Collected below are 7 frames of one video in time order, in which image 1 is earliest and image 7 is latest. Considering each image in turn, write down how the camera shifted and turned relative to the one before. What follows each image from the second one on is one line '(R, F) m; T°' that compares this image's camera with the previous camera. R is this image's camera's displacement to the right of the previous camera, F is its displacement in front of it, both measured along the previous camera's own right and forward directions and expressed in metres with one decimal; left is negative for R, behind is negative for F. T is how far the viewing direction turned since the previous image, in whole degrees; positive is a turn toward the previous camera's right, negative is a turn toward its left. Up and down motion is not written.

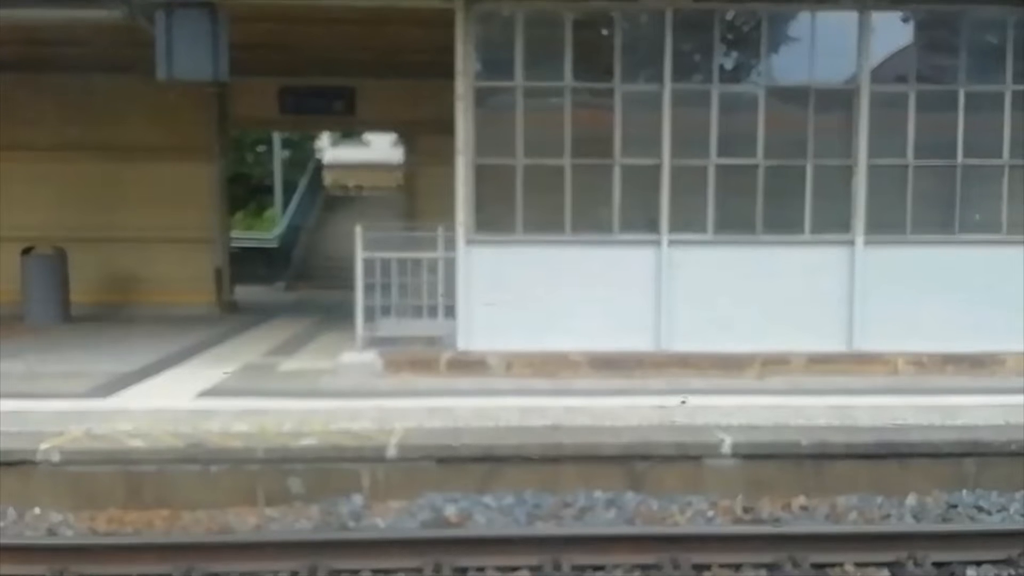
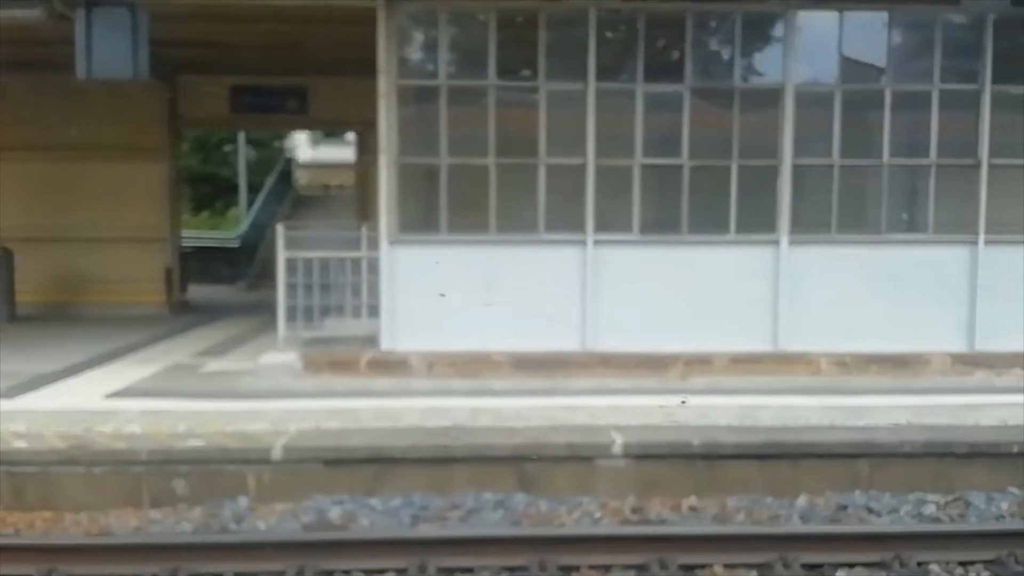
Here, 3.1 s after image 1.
(+0.7, 0.0) m; 0°
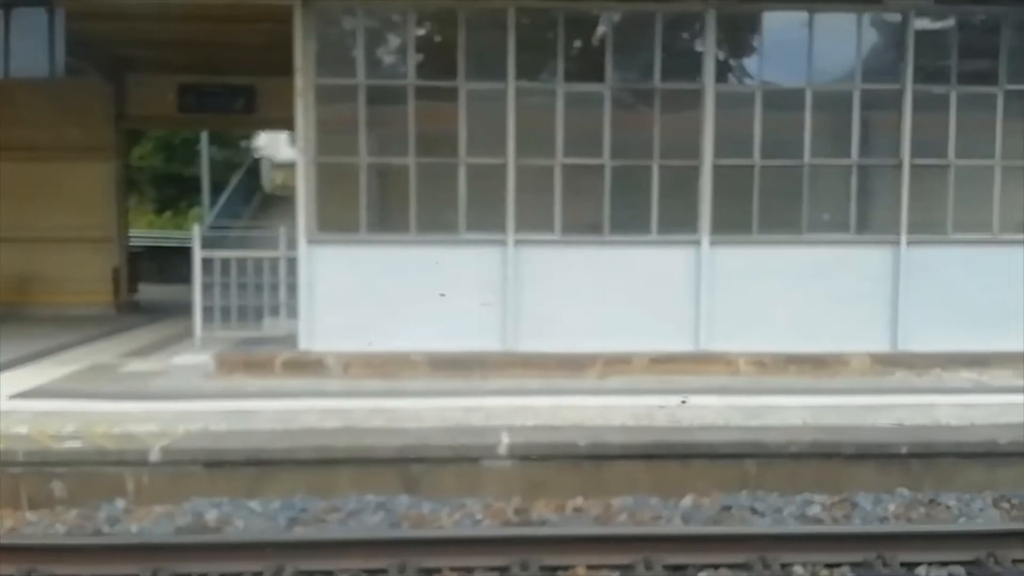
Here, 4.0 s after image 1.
(+0.7, 0.0) m; 0°
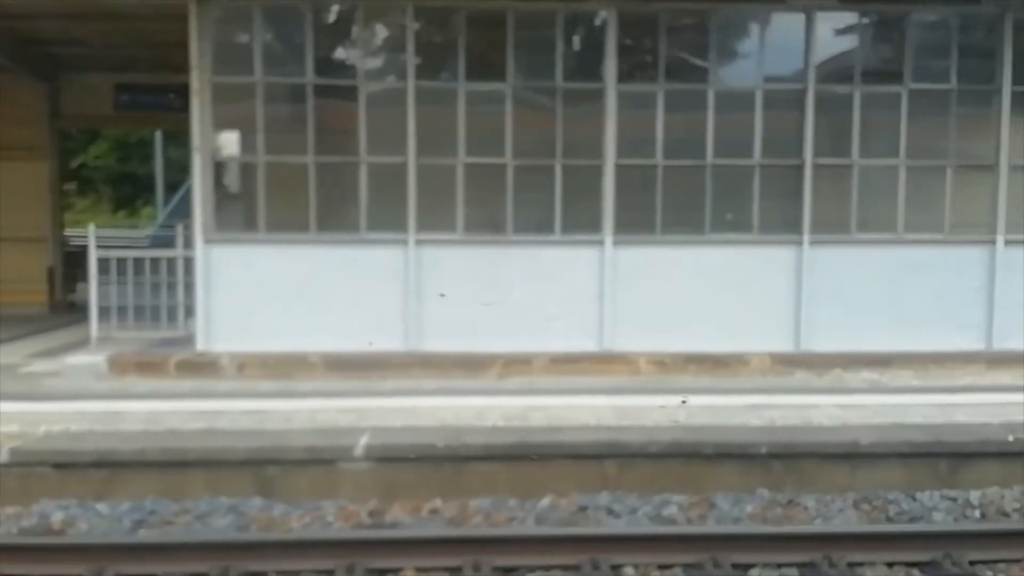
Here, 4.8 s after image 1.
(+0.9, 0.0) m; 0°
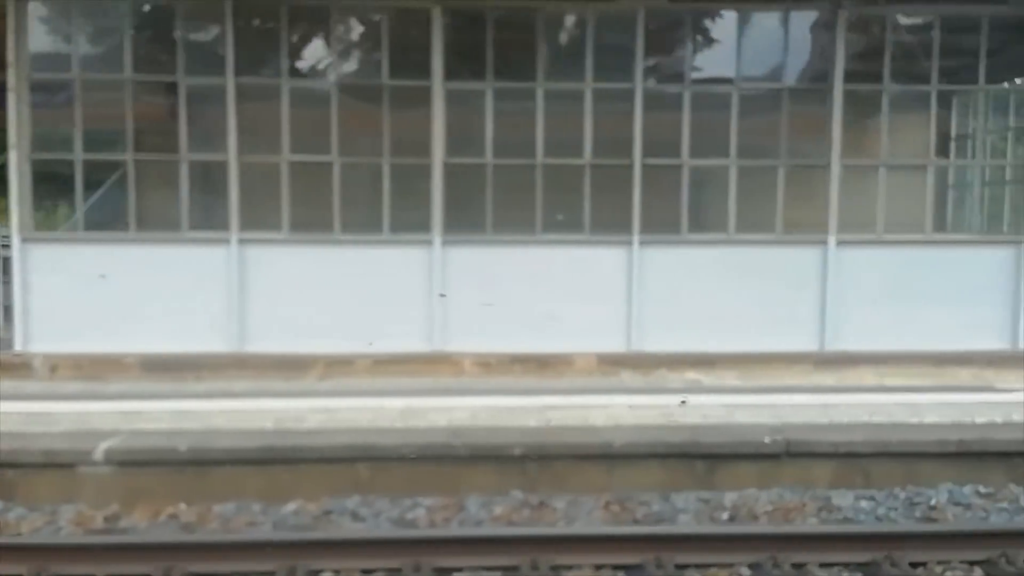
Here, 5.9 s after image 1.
(+1.6, +0.1) m; +1°
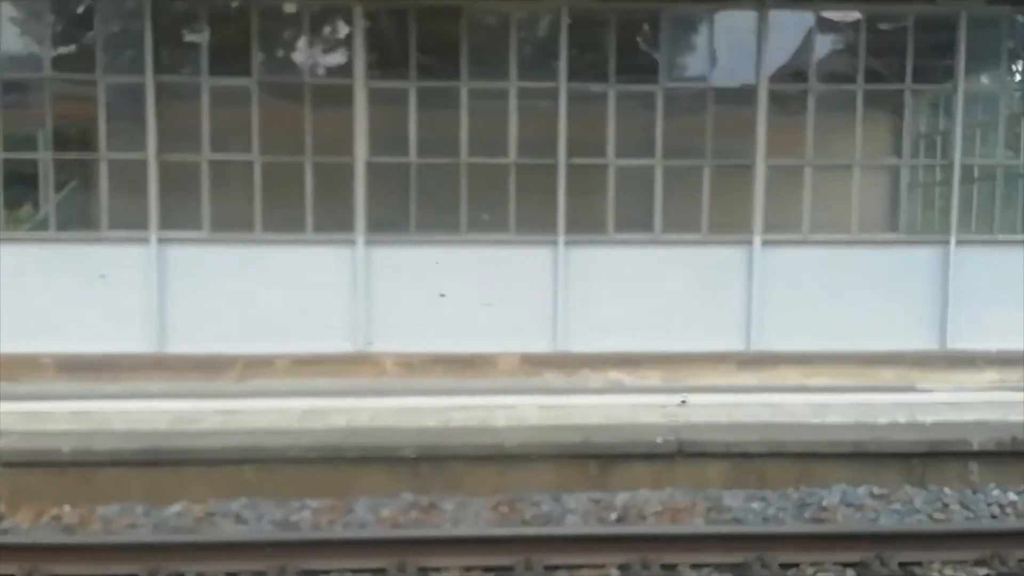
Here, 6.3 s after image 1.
(+0.7, 0.0) m; 0°
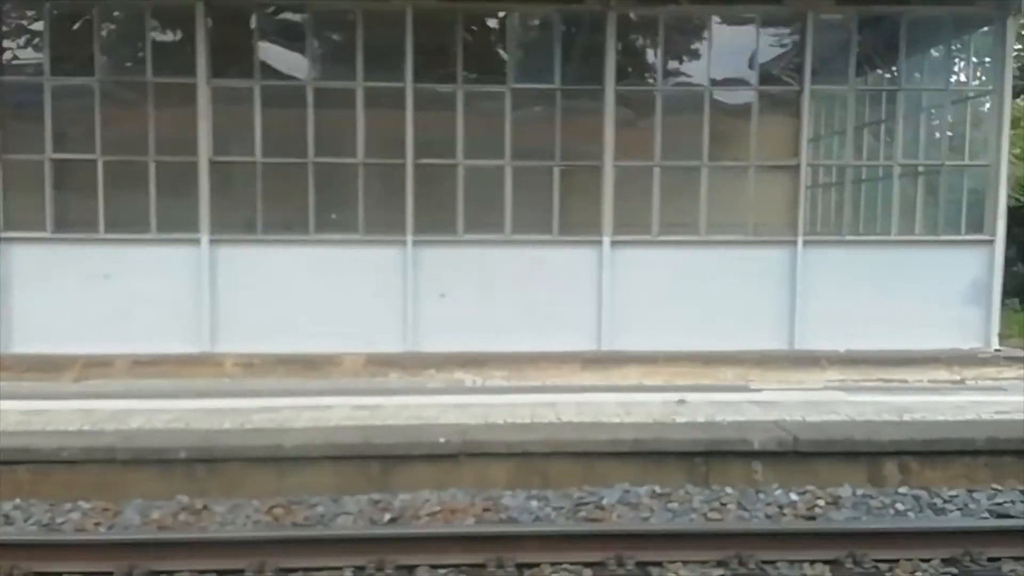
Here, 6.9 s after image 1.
(+1.4, 0.0) m; +1°
